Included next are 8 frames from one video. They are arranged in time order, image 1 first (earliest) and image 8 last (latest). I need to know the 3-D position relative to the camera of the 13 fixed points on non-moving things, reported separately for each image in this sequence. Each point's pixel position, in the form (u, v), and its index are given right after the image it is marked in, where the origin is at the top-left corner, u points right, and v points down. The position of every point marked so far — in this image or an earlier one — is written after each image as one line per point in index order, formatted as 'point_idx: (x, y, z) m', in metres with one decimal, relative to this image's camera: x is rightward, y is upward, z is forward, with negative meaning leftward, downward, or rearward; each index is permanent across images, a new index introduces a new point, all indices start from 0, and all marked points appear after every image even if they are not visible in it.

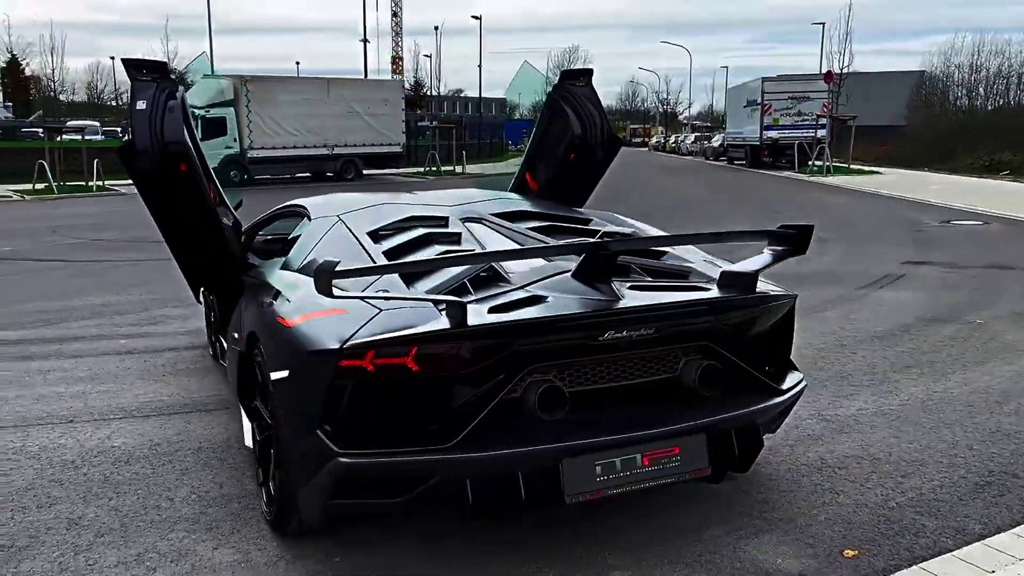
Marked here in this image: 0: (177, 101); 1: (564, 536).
0: (-1.9, +1.1, +5.0) m
1: (+0.2, -1.0, +3.4) m
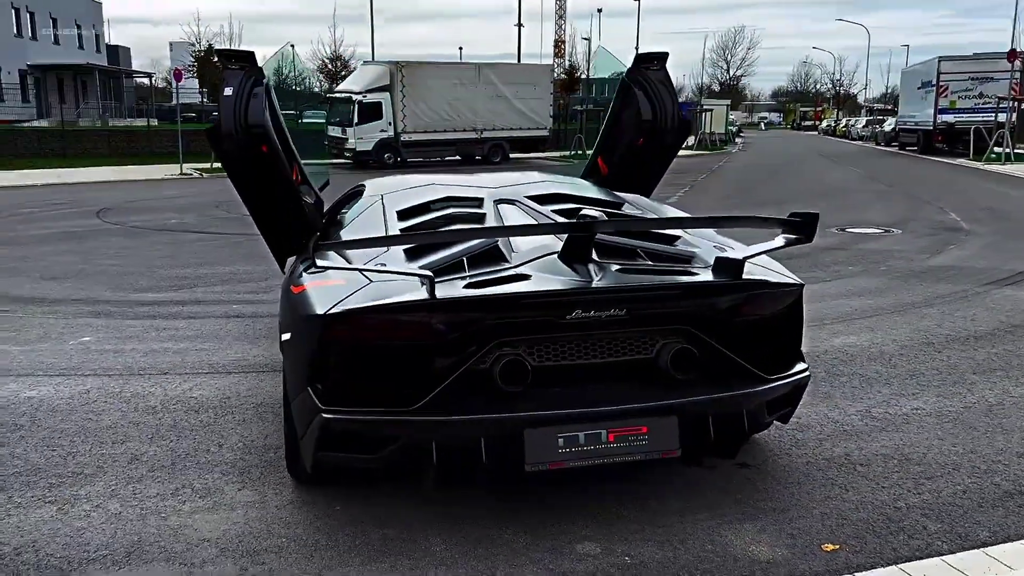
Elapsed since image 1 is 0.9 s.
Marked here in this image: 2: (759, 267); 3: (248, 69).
0: (-1.6, +1.3, +5.5) m
1: (+0.2, -0.9, +3.6) m
2: (+1.0, +0.1, +3.7) m
3: (-1.7, +1.4, +5.5) m
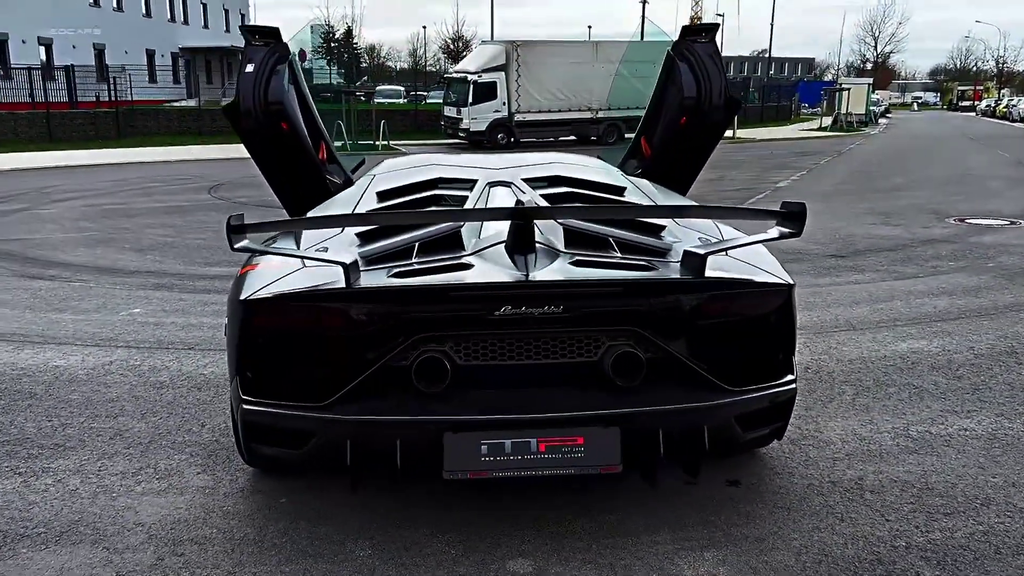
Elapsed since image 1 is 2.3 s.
0: (-1.4, +1.4, +5.4) m
1: (-0.1, -0.9, +3.3) m
2: (+0.9, +0.1, +3.2) m
3: (-1.5, +1.5, +5.4) m
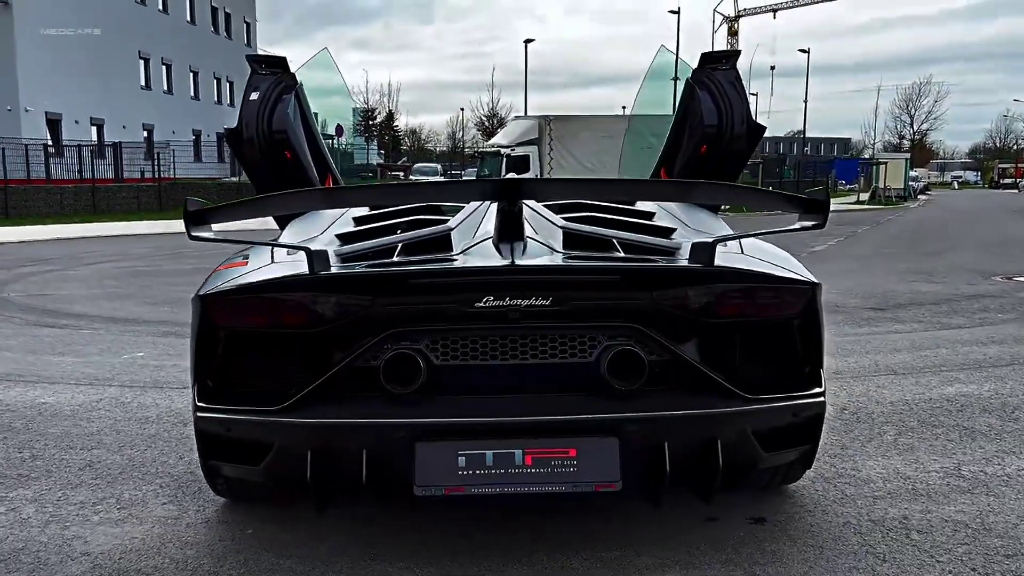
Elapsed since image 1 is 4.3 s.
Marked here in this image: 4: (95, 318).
0: (-1.4, +1.2, +5.2) m
1: (-0.1, -0.9, +2.9) m
2: (+0.8, +0.1, +2.9) m
3: (-1.4, +1.3, +5.3) m
4: (-4.1, -0.3, +8.4) m
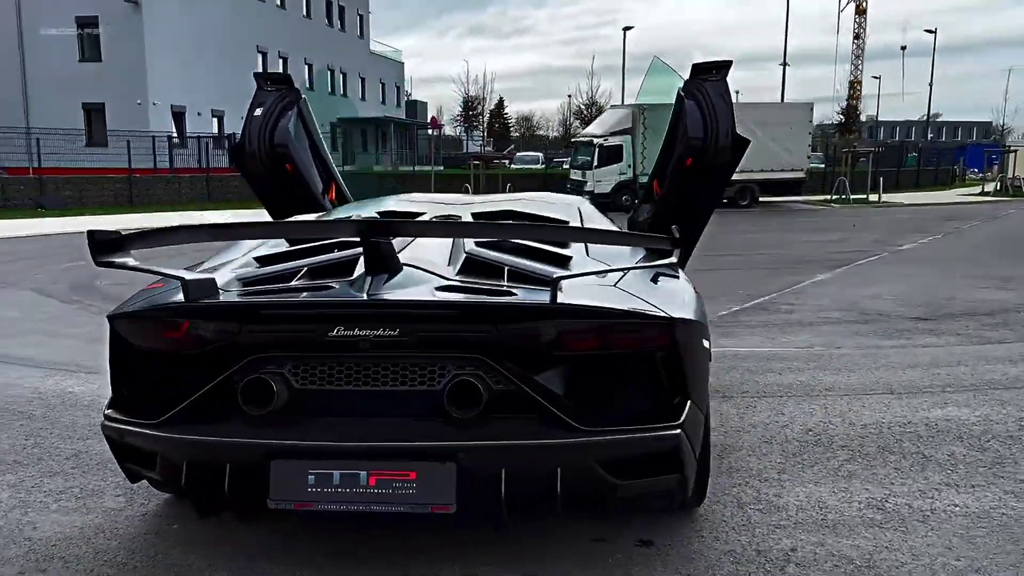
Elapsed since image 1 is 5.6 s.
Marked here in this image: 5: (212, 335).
0: (-1.4, +1.2, +5.6) m
1: (-0.5, -1.0, +3.1) m
2: (+0.4, 0.0, +3.0) m
3: (-1.5, +1.3, +5.6) m
4: (-3.8, -0.2, +9.1) m
5: (-1.0, -0.2, +2.8) m
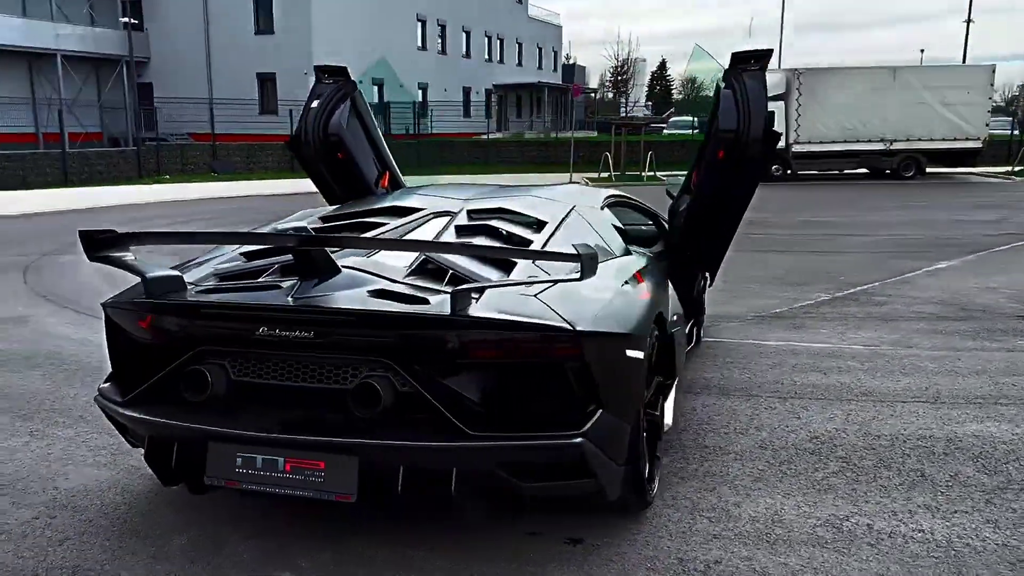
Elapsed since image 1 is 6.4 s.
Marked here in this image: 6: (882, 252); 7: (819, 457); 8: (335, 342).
0: (-1.1, +1.3, +5.9) m
1: (-0.8, -1.0, +3.4) m
2: (+0.1, -0.1, +3.0) m
3: (-1.2, +1.4, +6.0) m
4: (-2.8, +0.1, +9.9) m
5: (-1.3, -0.1, +3.2) m
6: (+5.0, +0.5, +11.6) m
7: (+1.5, -0.8, +4.2) m
8: (-0.6, -0.2, +2.9) m
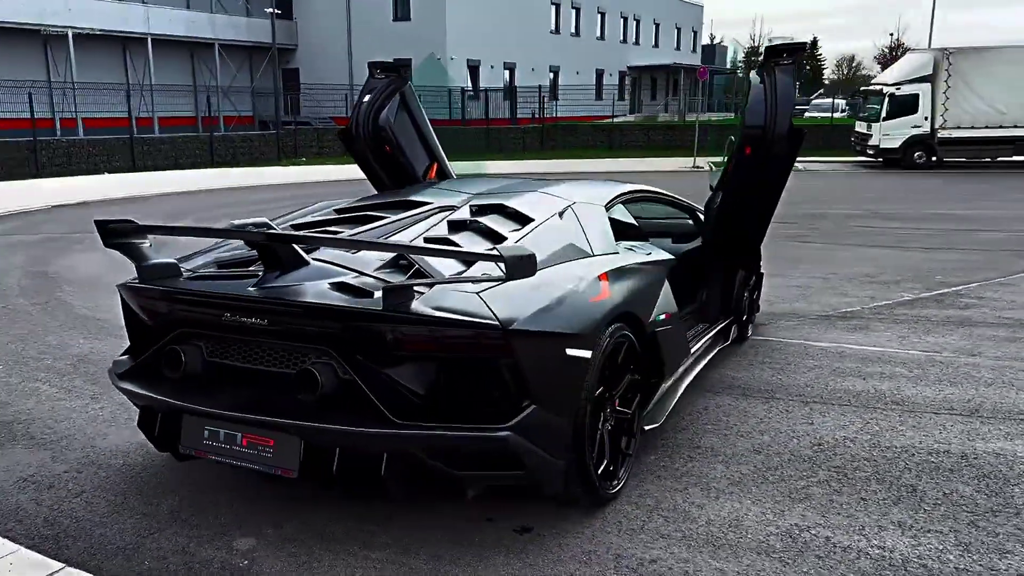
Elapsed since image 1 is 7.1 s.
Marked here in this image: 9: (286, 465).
0: (-0.8, +1.4, +6.2) m
1: (-0.9, -0.9, +3.7) m
2: (-0.1, 0.0, +3.2) m
3: (-0.9, +1.5, +6.2) m
4: (-1.8, +0.4, +10.4) m
5: (-1.4, -0.1, +3.5) m
6: (+6.2, +0.5, +10.8) m
7: (+1.4, -0.8, +4.1) m
8: (-0.8, -0.2, +3.2) m
9: (-0.8, -0.6, +3.1) m
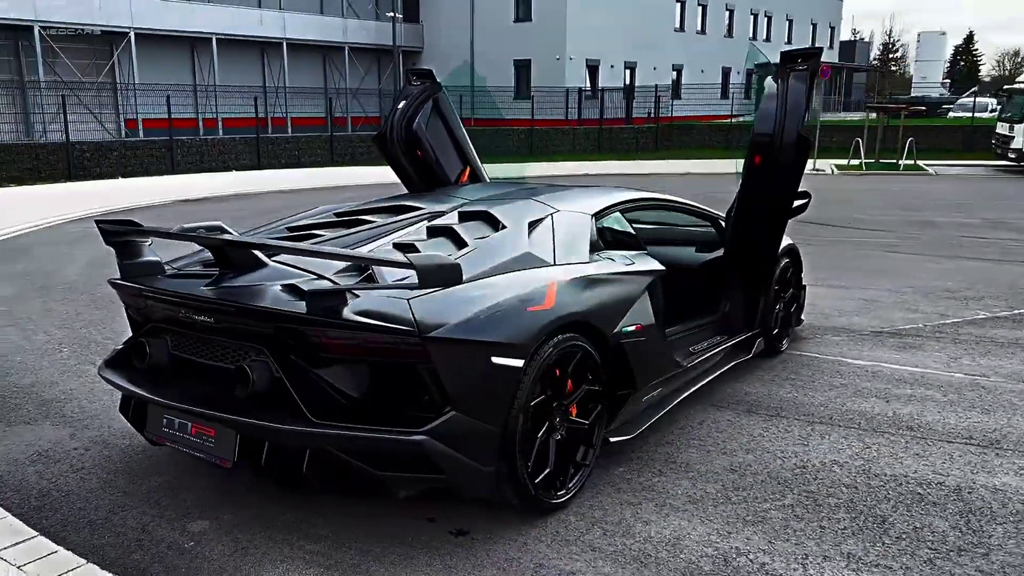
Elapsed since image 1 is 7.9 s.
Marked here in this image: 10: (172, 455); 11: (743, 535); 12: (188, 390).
0: (-0.6, +1.4, +6.3) m
1: (-1.2, -0.9, +3.9) m
2: (-0.4, -0.1, +3.3) m
3: (-0.6, +1.5, +6.4) m
4: (-1.0, +0.4, +10.7) m
5: (-1.6, -0.1, +3.8) m
6: (+7.0, +0.3, +9.8) m
7: (+1.2, -0.9, +3.9) m
8: (-1.1, -0.2, +3.4) m
9: (-1.1, -0.7, +3.3) m
10: (-1.7, -0.9, +4.3) m
11: (+1.0, -1.0, +3.5) m
12: (-1.3, -0.4, +3.5) m
